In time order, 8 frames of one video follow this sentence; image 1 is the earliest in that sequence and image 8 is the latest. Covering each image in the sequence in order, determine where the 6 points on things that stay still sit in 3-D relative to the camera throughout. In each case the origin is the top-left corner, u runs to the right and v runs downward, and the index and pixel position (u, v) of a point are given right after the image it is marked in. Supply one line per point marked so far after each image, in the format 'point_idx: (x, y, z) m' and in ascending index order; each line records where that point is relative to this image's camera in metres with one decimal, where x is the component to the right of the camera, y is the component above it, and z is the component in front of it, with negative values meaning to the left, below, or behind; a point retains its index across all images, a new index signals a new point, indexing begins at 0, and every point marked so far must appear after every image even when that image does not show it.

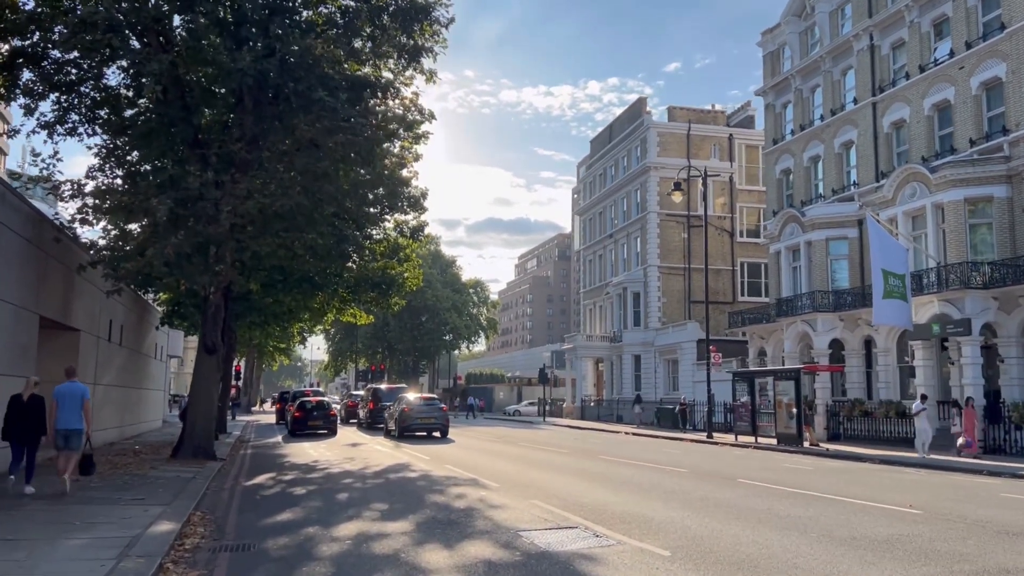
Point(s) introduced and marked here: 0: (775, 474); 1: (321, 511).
0: (+4.8, -3.4, +15.2) m
1: (-2.5, -2.9, +10.9) m
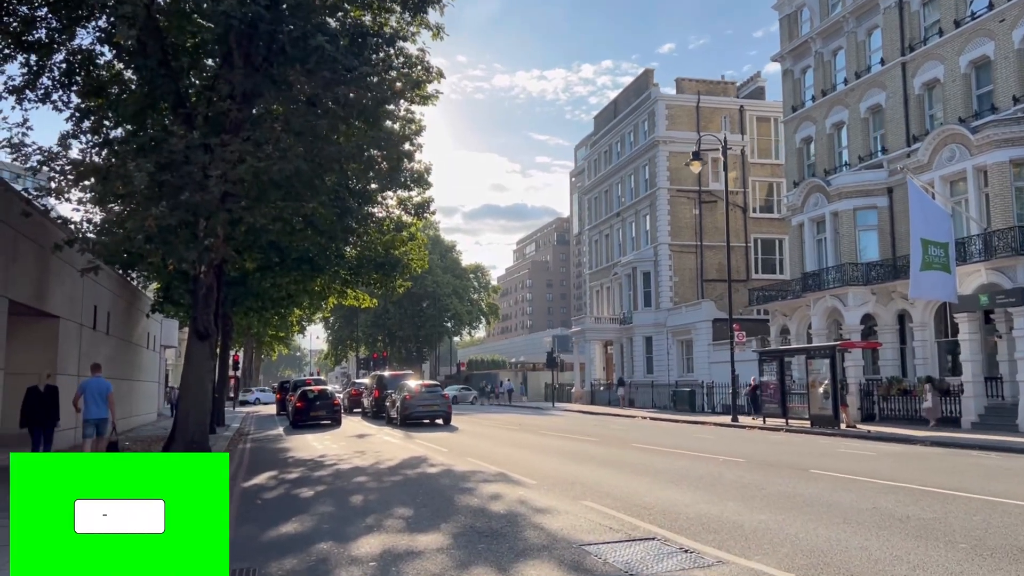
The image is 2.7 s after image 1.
0: (+5.3, -2.8, +13.5) m
1: (-1.9, -2.6, +9.2) m
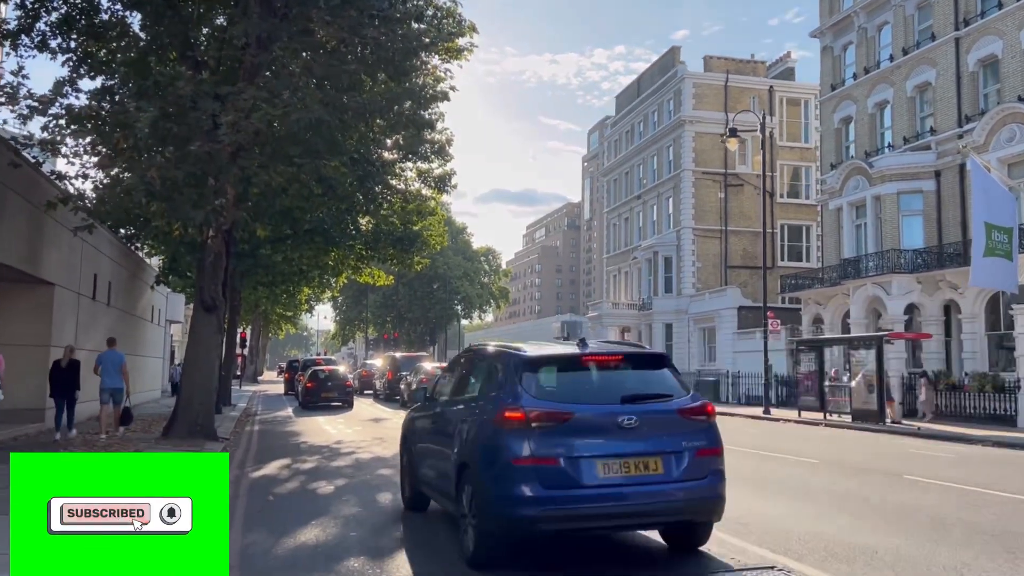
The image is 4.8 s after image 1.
0: (+5.9, -2.5, +11.9) m
1: (-1.3, -2.2, +7.7) m
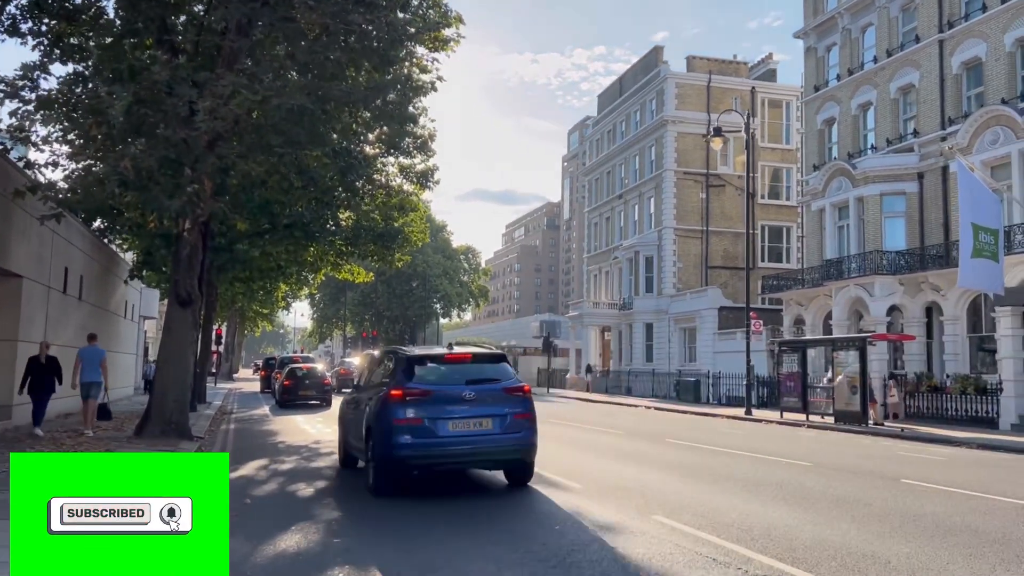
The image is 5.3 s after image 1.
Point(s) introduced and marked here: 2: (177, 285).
0: (+5.7, -2.5, +11.7) m
1: (-1.4, -2.1, +7.3) m
2: (-6.2, 0.0, +15.5) m
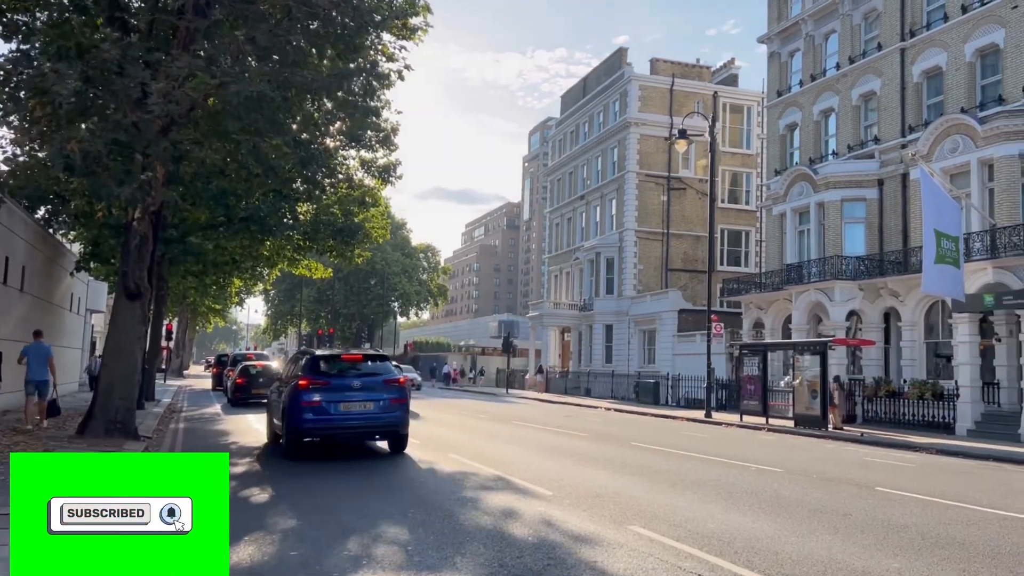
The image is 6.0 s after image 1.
0: (+5.2, -2.6, +11.6) m
1: (-1.7, -2.1, +6.8) m
2: (-6.8, +0.2, +14.8) m
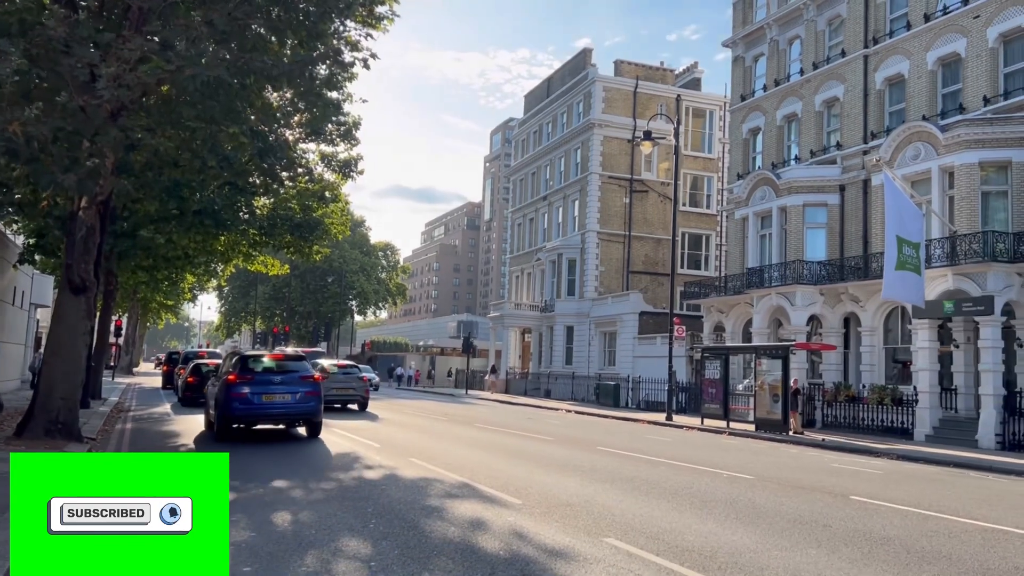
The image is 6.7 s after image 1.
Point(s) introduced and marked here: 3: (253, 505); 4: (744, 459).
0: (+4.8, -2.7, +11.4) m
1: (-1.9, -2.0, +6.3) m
2: (-7.4, +0.3, +14.0) m
3: (-2.7, -2.2, +8.5) m
4: (+4.2, -3.1, +15.3) m
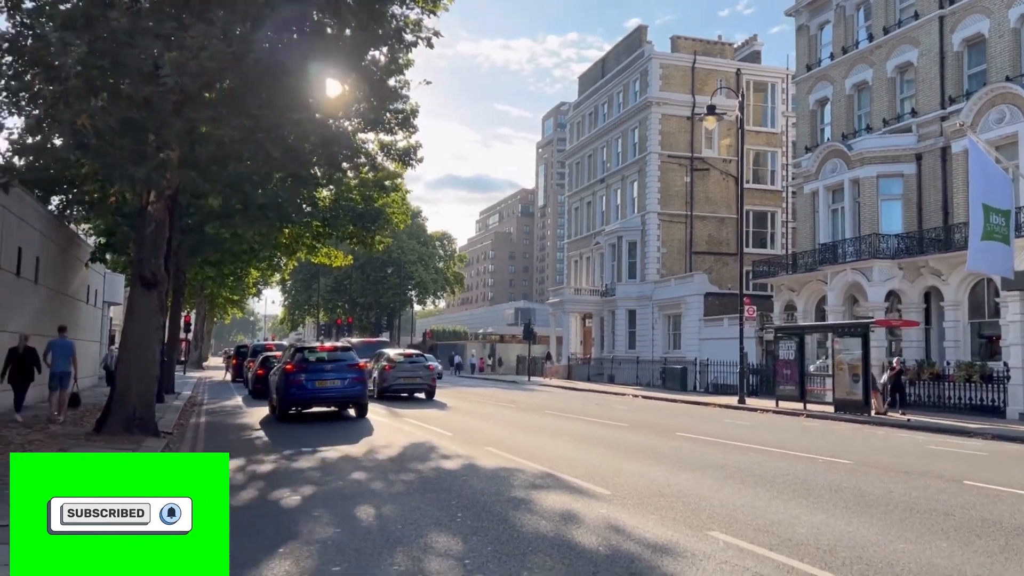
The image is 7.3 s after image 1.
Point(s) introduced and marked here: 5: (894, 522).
0: (+5.8, -2.3, +10.7) m
1: (-1.2, -1.9, +6.0) m
2: (-6.2, +0.4, +14.0) m
3: (-1.8, -2.1, +8.2) m
4: (+5.6, -2.7, +14.6) m
5: (+3.1, -1.9, +6.8) m
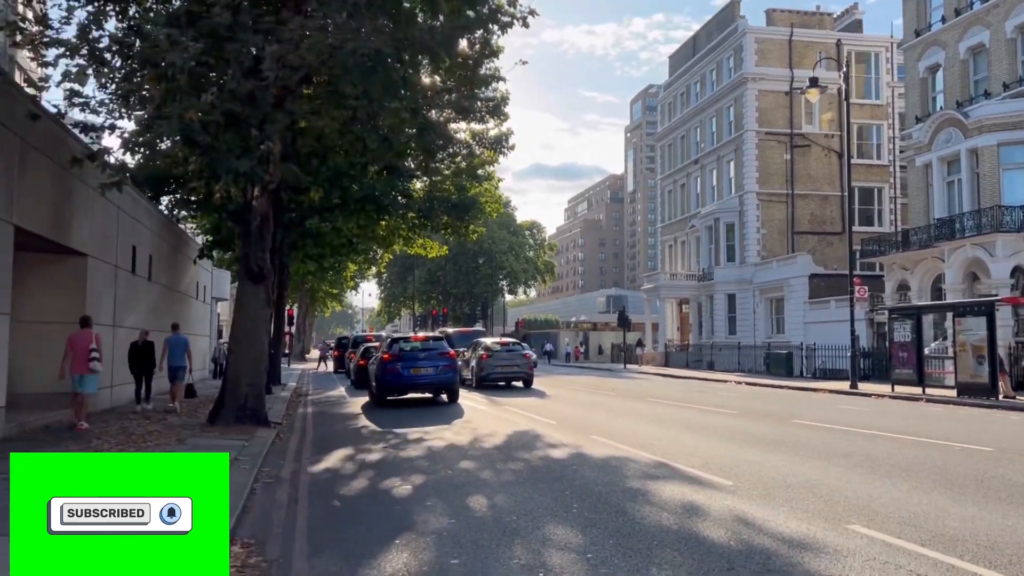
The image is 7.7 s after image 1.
0: (+7.2, -1.9, +9.7) m
1: (-0.3, -1.8, +5.8) m
2: (-4.5, +0.5, +14.3) m
3: (-0.7, -2.0, +8.1) m
4: (+7.3, -2.3, +13.6) m
5: (+4.0, -1.7, +6.2) m
